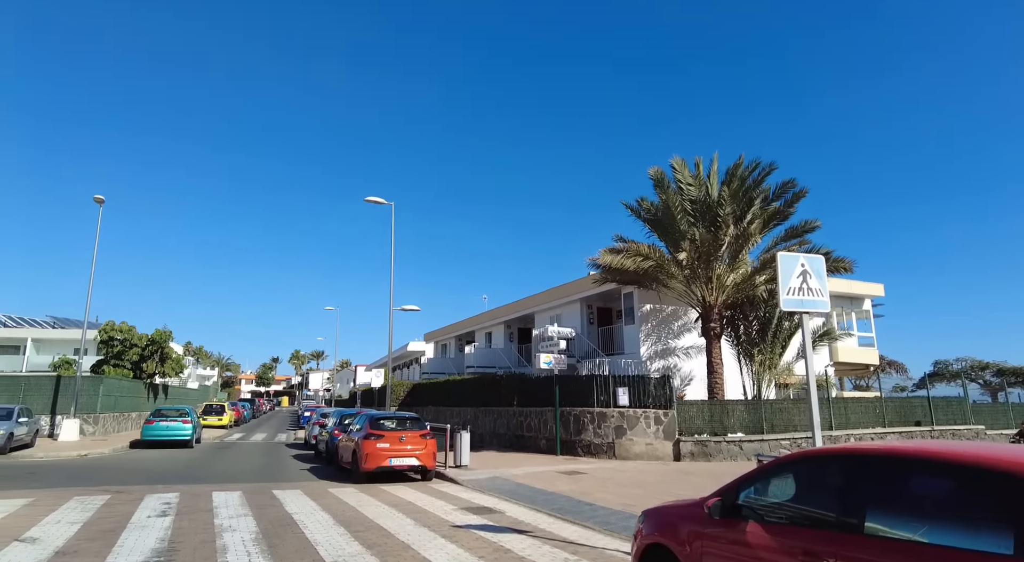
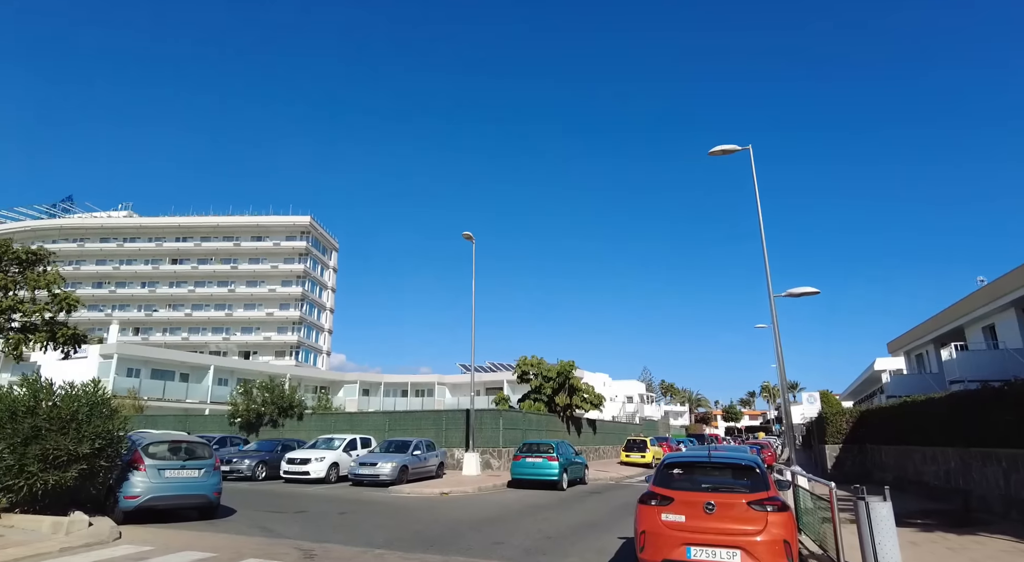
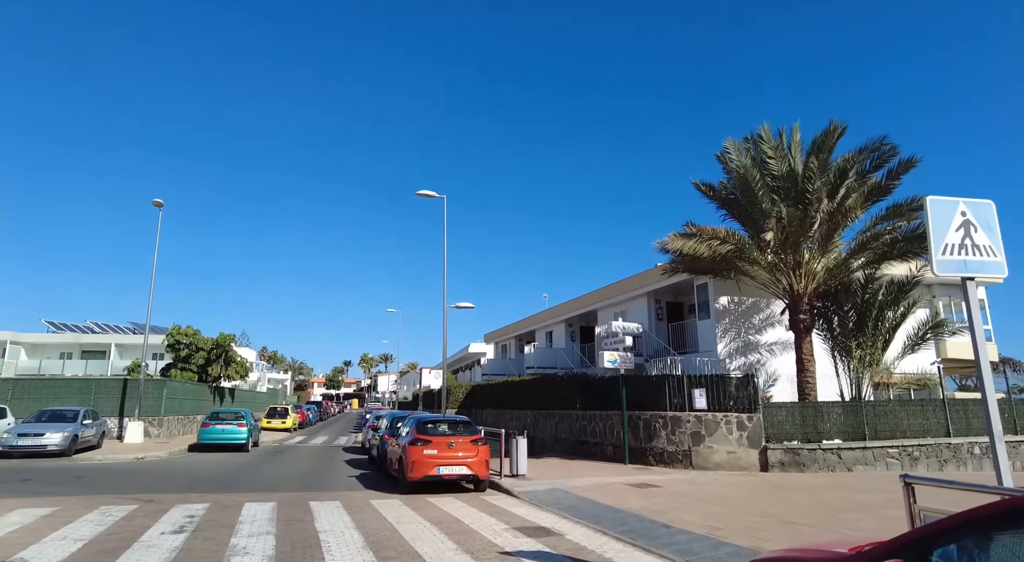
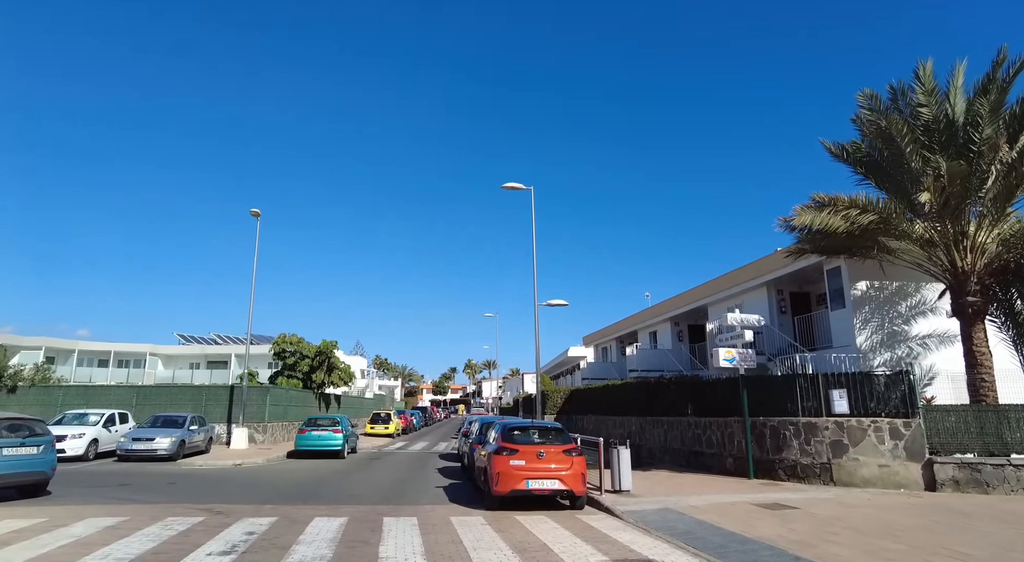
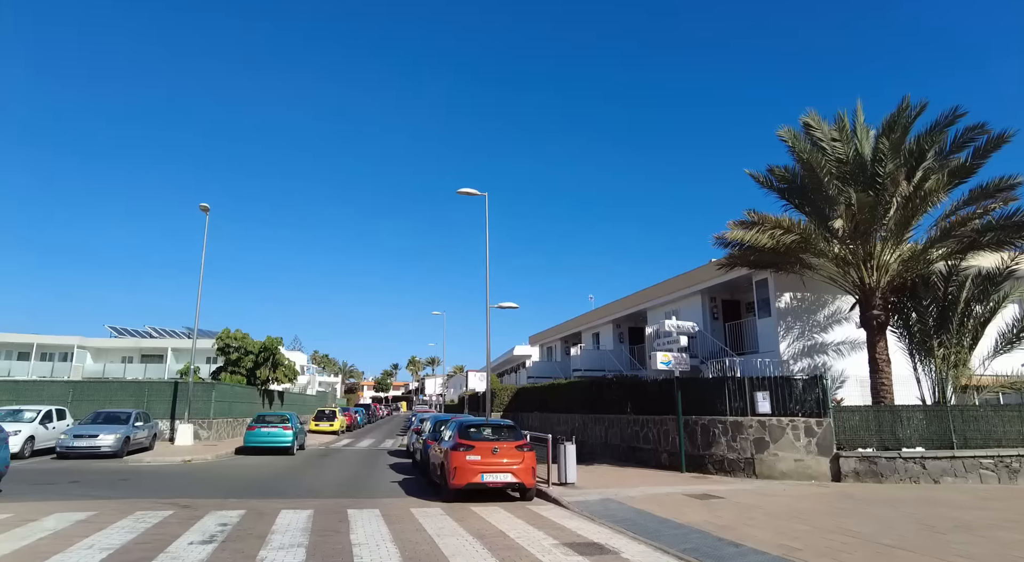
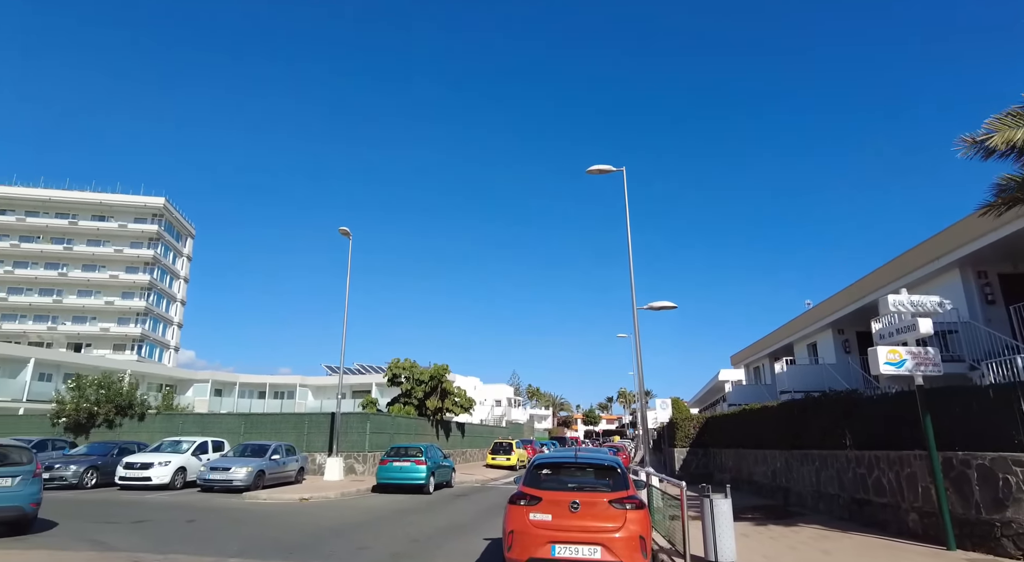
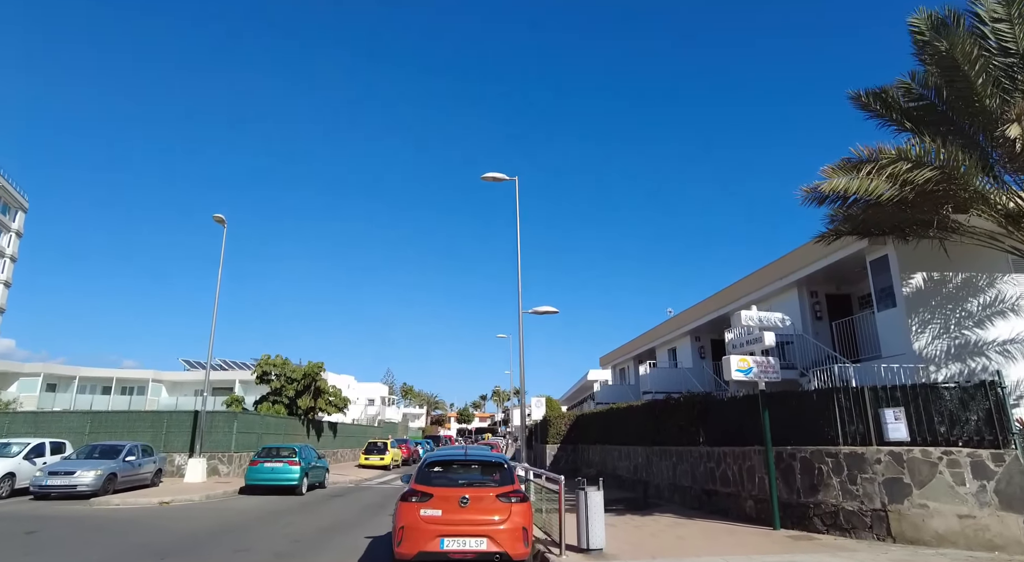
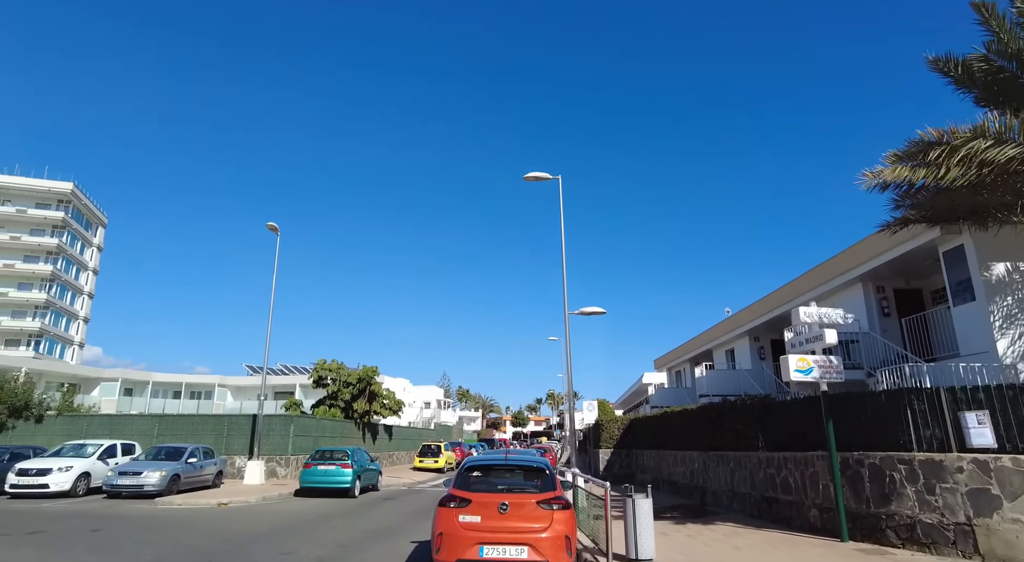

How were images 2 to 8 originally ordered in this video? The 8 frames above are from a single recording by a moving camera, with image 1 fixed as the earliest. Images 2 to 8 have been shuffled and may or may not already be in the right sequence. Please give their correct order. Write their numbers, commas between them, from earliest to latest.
3, 5, 4, 7, 8, 6, 2
